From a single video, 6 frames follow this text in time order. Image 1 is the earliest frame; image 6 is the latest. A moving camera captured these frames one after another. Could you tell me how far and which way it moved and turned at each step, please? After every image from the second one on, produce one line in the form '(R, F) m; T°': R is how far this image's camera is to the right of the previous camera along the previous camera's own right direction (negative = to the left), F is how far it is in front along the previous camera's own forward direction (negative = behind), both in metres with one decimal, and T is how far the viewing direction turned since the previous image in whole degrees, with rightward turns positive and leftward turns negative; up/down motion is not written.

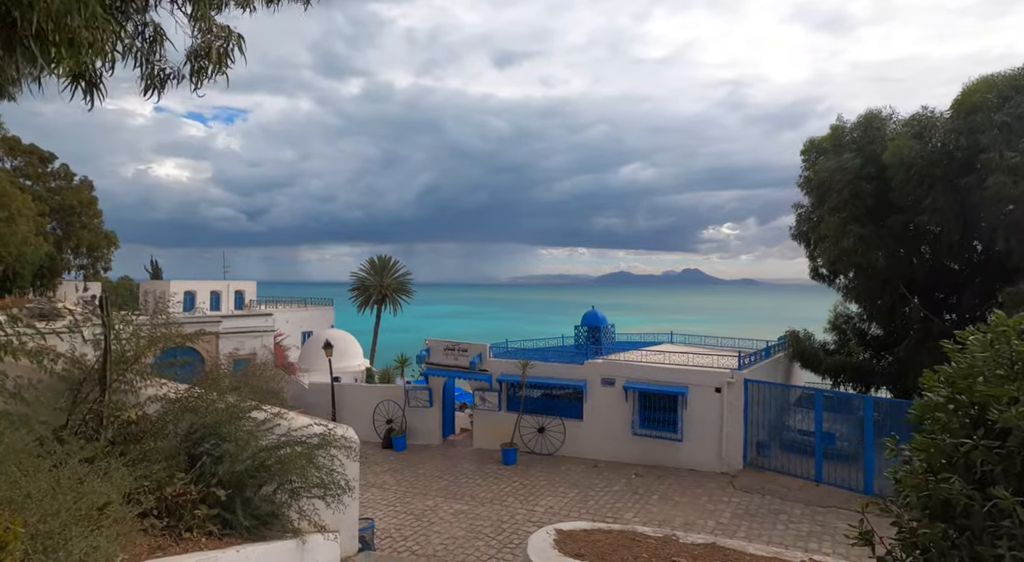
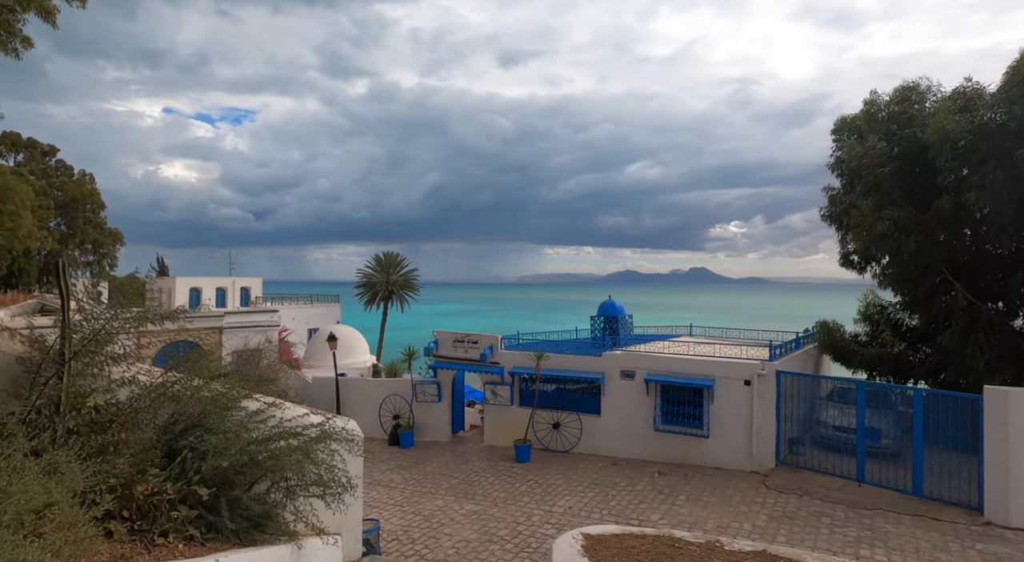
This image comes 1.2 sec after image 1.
(-0.1, +0.9) m; -1°
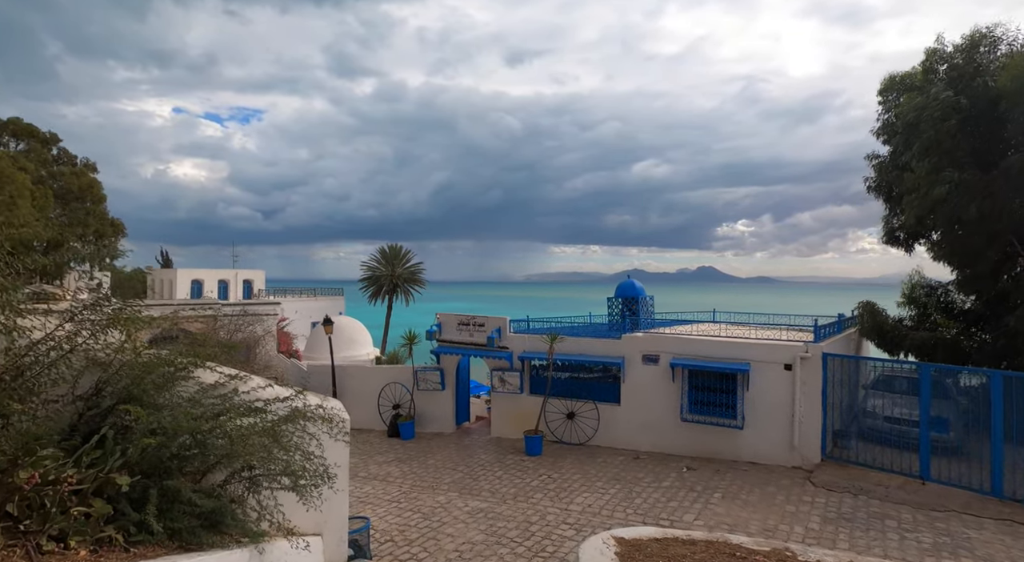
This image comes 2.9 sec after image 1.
(-0.1, +1.4) m; -1°
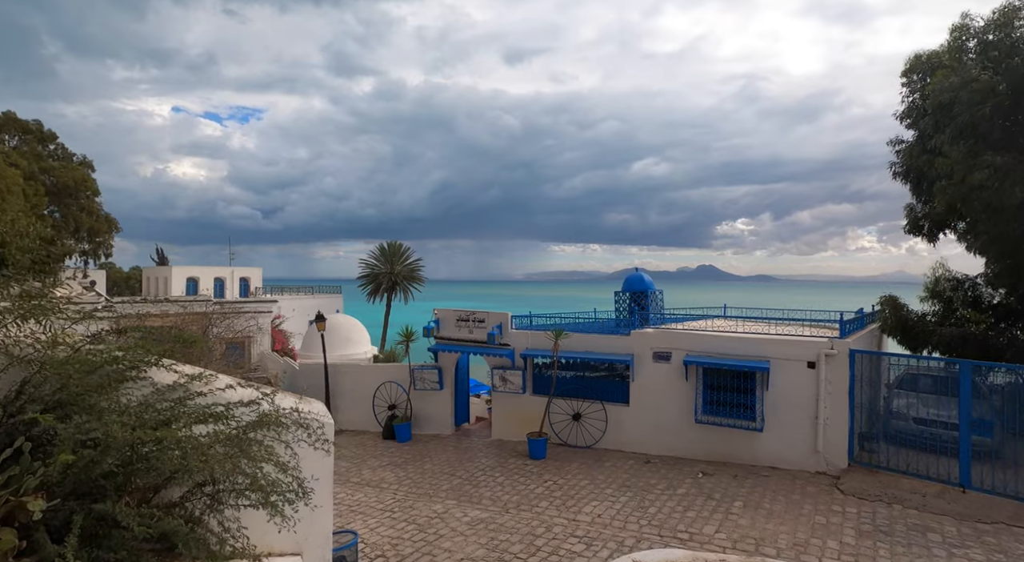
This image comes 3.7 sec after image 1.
(0.0, +0.8) m; 0°
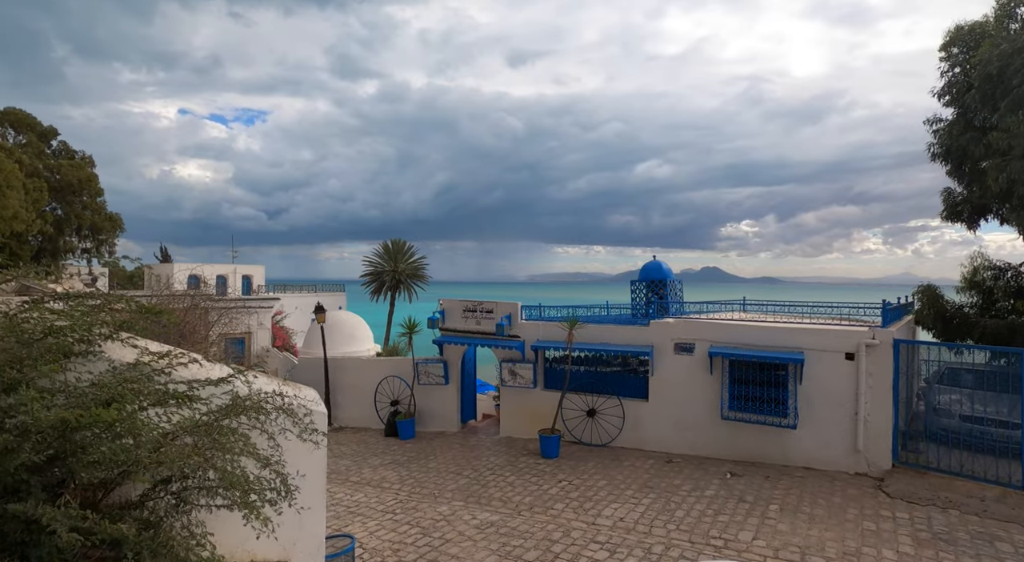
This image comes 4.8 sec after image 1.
(-0.1, +0.8) m; 0°
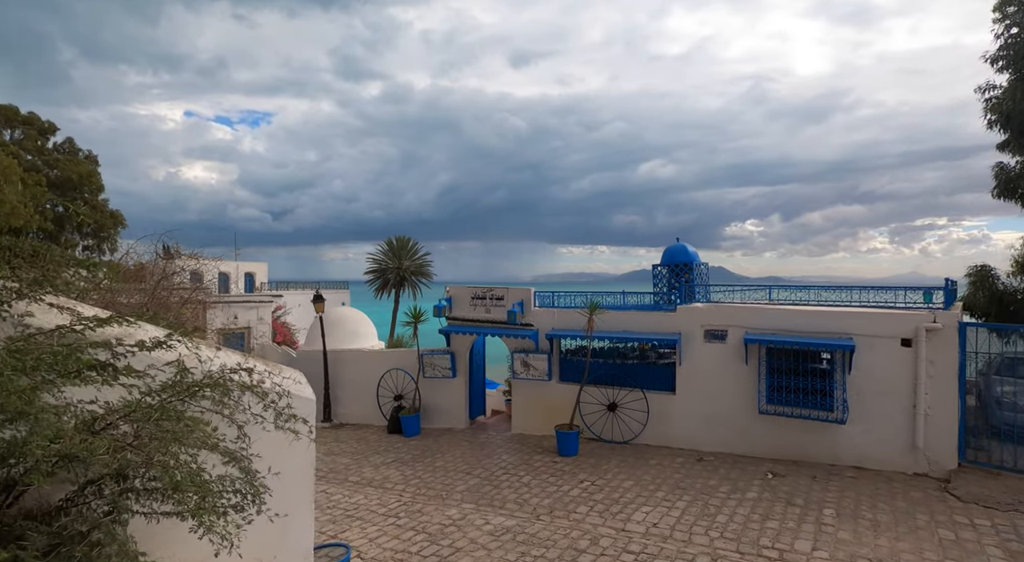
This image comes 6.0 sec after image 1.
(-0.1, +1.0) m; 0°
